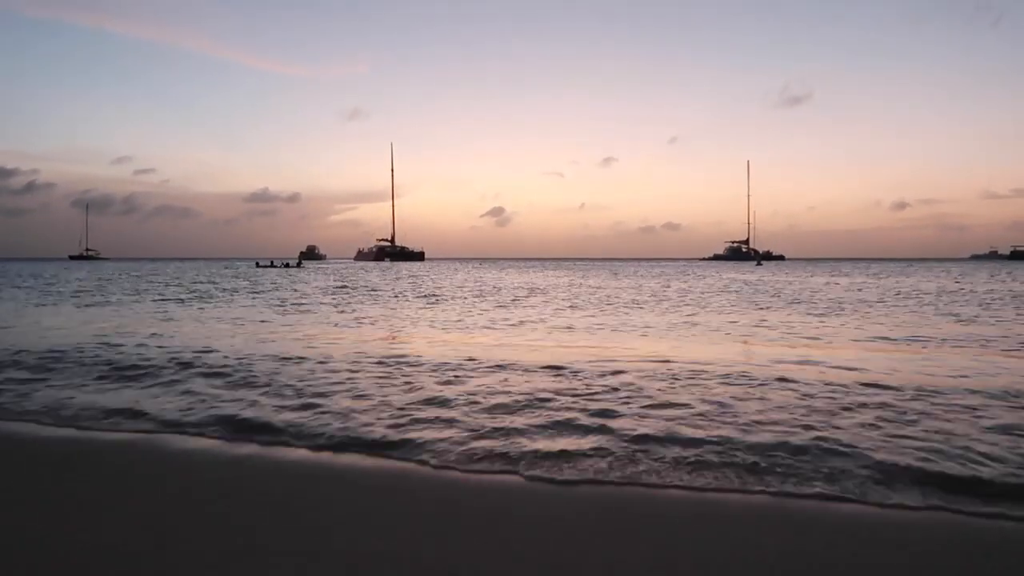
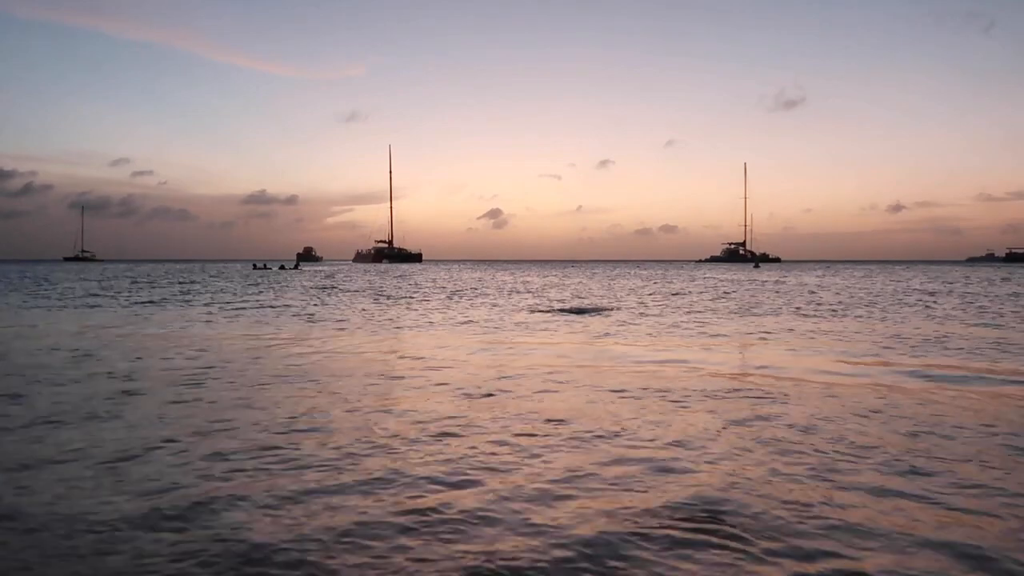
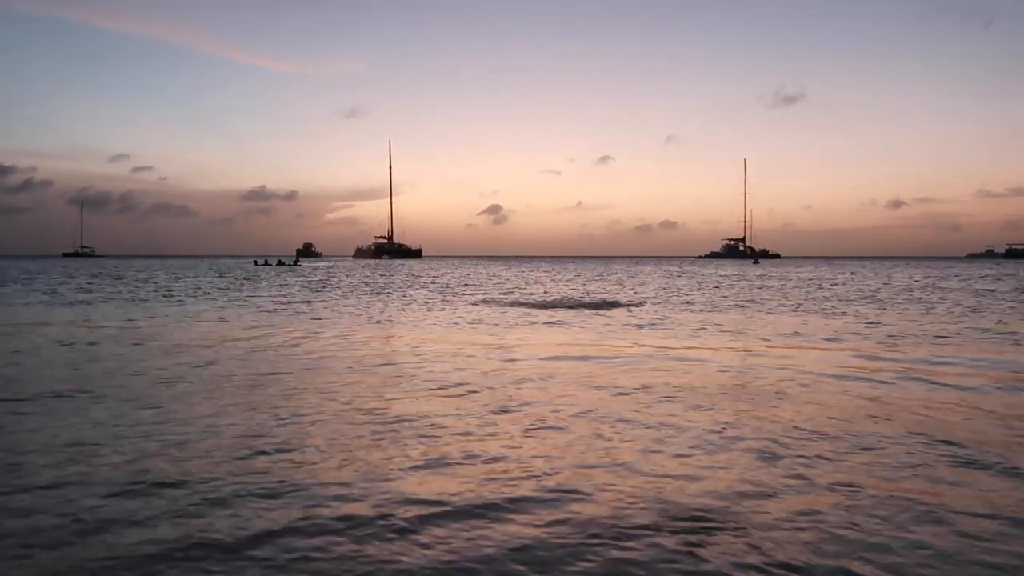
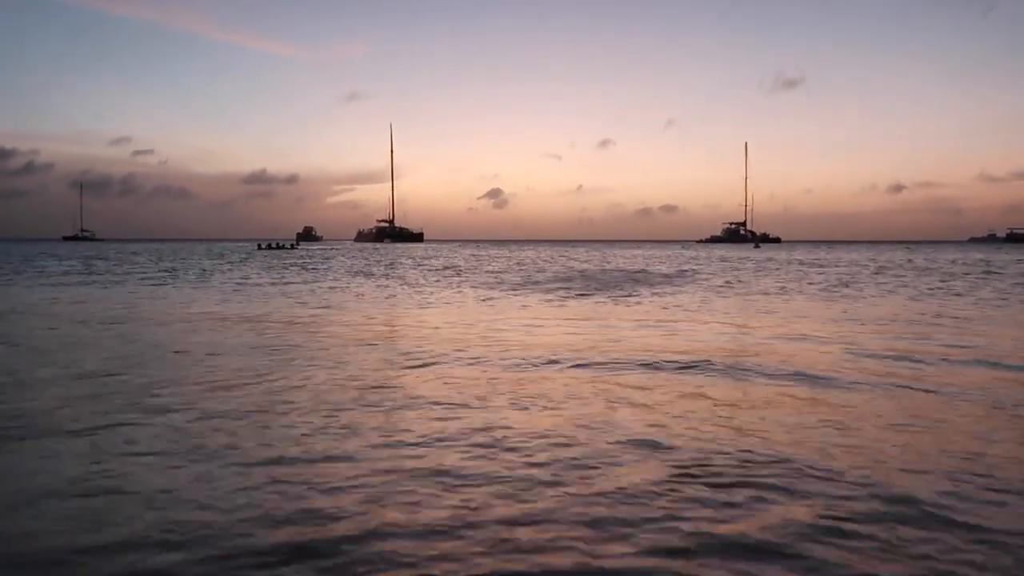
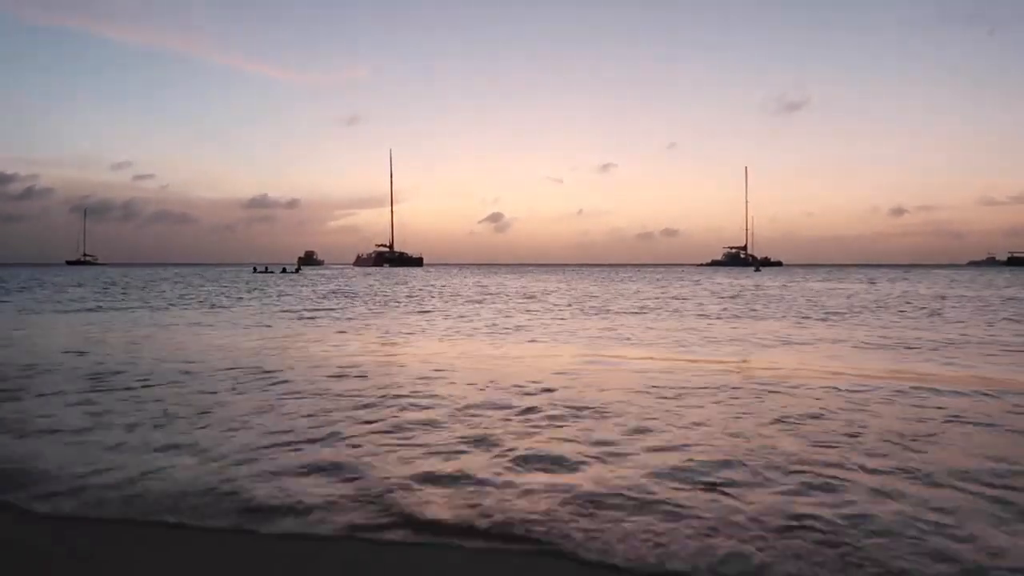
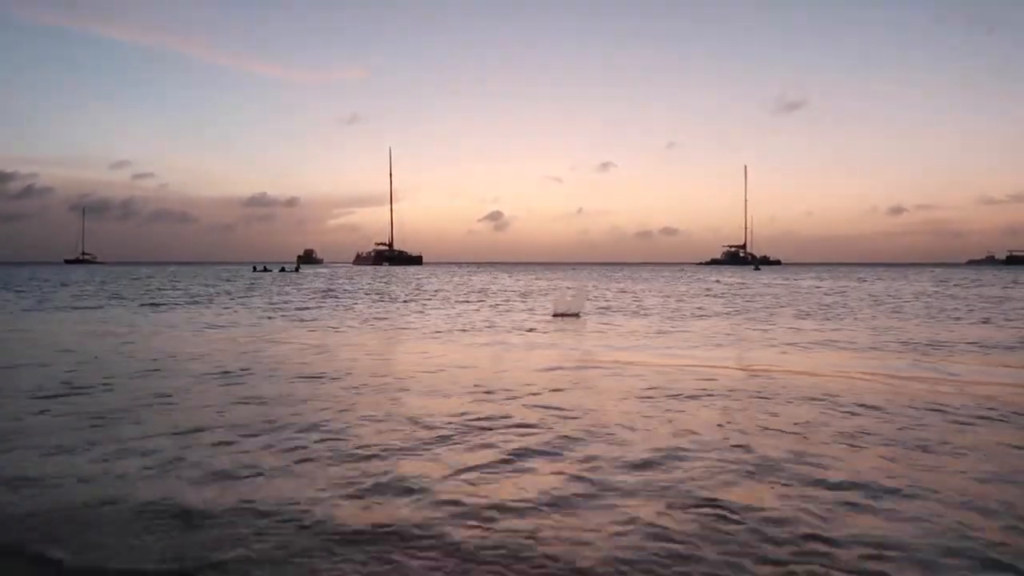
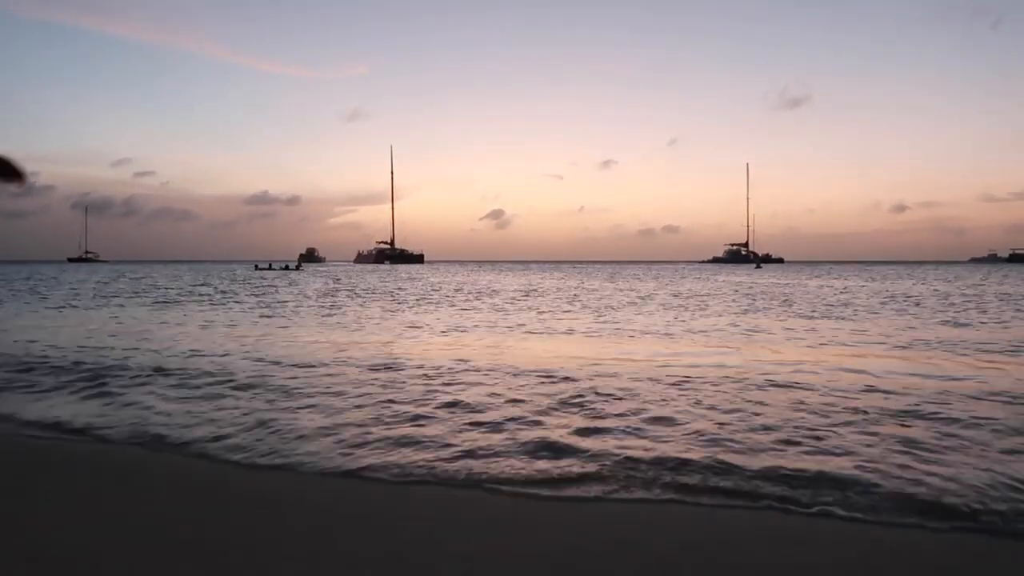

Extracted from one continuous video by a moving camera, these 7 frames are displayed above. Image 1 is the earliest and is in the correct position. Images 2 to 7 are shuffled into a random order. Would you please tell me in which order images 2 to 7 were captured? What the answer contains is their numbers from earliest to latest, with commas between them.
7, 5, 6, 2, 3, 4
